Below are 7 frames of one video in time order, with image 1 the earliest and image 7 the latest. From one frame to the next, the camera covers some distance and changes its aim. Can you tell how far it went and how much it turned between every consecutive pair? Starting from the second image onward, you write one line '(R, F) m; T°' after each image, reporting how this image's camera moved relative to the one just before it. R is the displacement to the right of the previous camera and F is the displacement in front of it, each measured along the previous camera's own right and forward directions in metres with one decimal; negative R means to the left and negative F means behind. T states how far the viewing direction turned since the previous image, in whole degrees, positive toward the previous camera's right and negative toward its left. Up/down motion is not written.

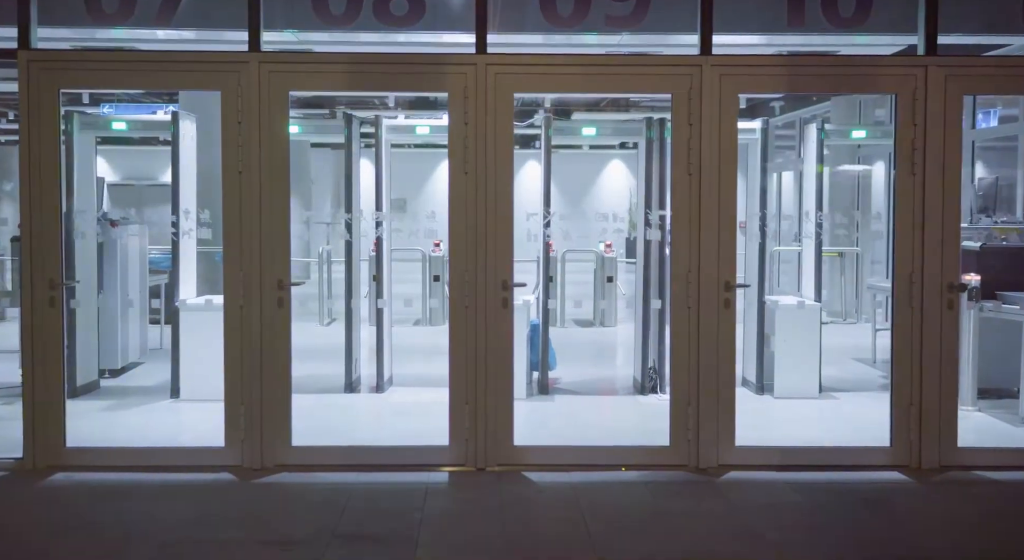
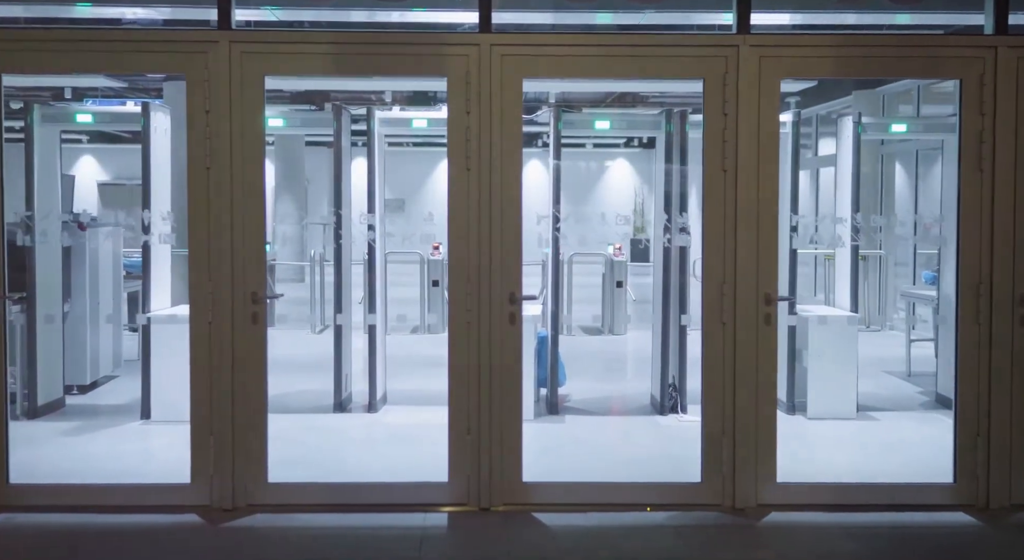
(0.0, +0.6) m; 0°
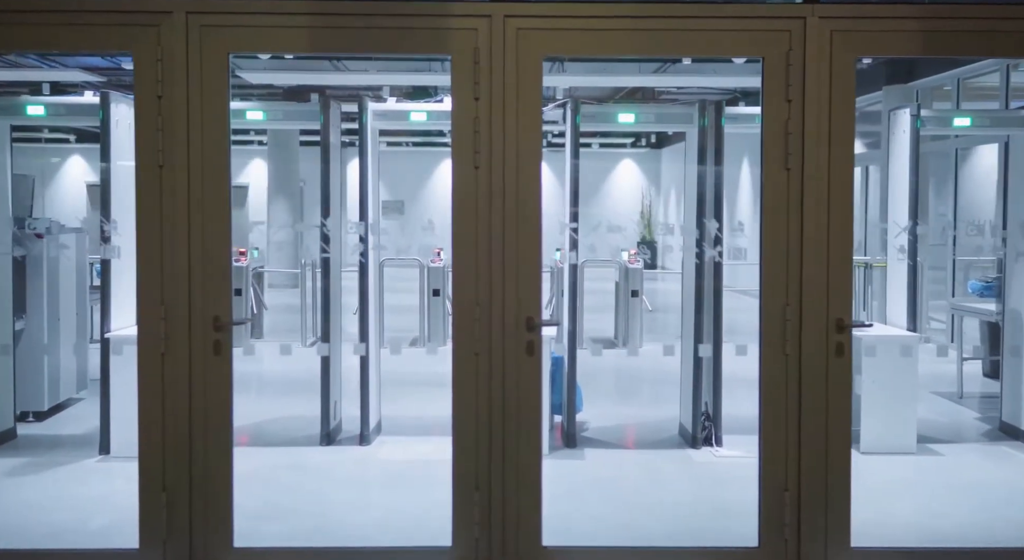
(-0.1, +0.7) m; 0°
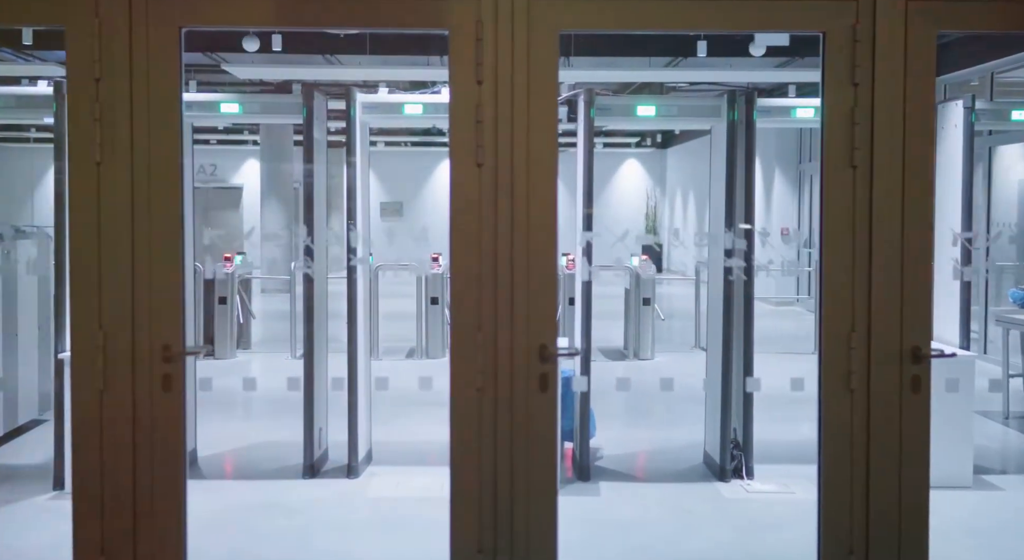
(0.0, +0.6) m; 0°
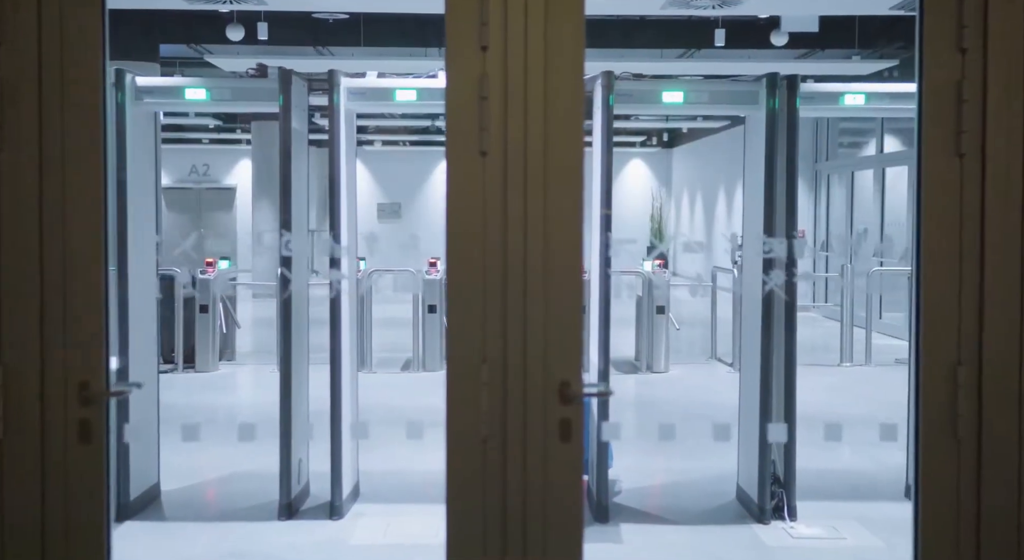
(0.0, +0.6) m; 0°
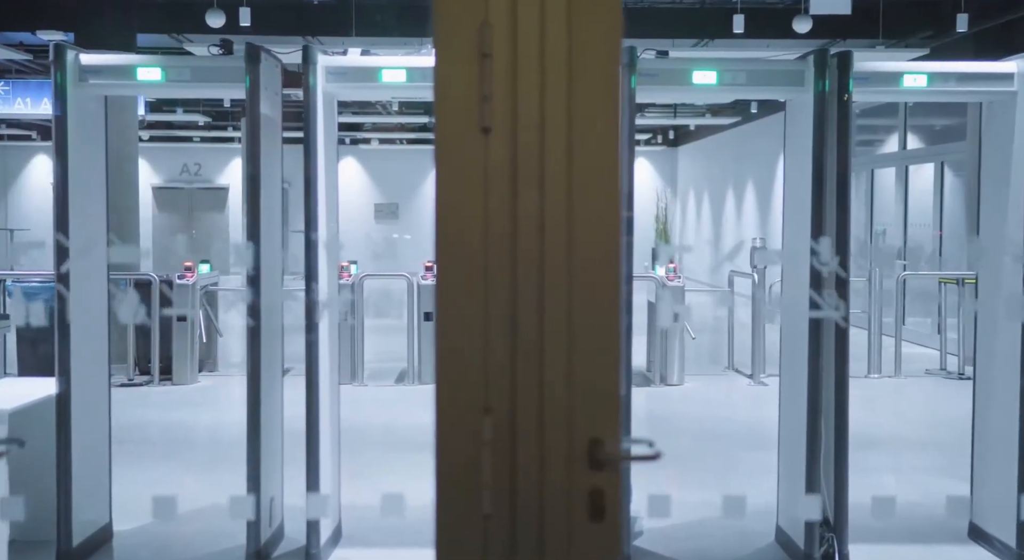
(0.0, +0.6) m; 0°
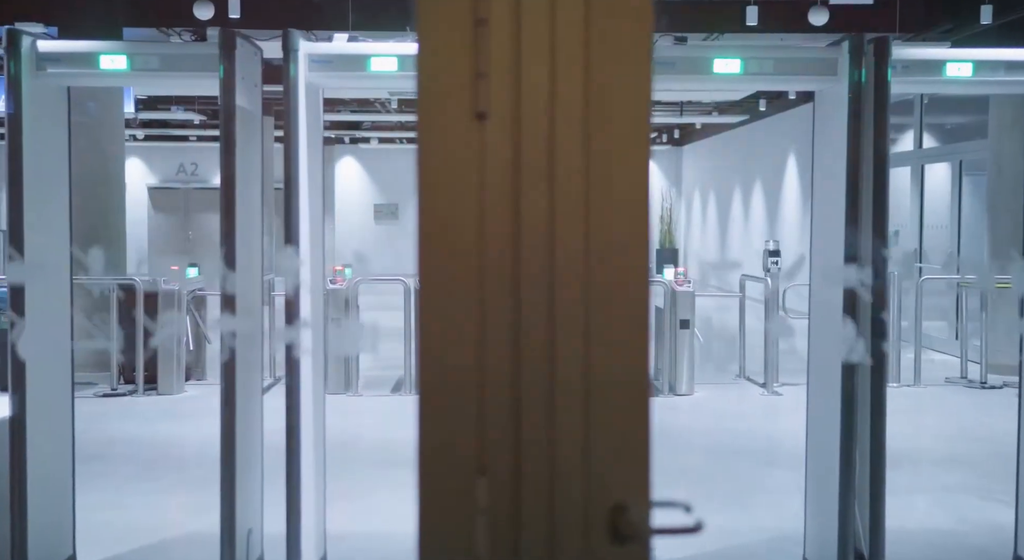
(0.0, +0.3) m; 0°
